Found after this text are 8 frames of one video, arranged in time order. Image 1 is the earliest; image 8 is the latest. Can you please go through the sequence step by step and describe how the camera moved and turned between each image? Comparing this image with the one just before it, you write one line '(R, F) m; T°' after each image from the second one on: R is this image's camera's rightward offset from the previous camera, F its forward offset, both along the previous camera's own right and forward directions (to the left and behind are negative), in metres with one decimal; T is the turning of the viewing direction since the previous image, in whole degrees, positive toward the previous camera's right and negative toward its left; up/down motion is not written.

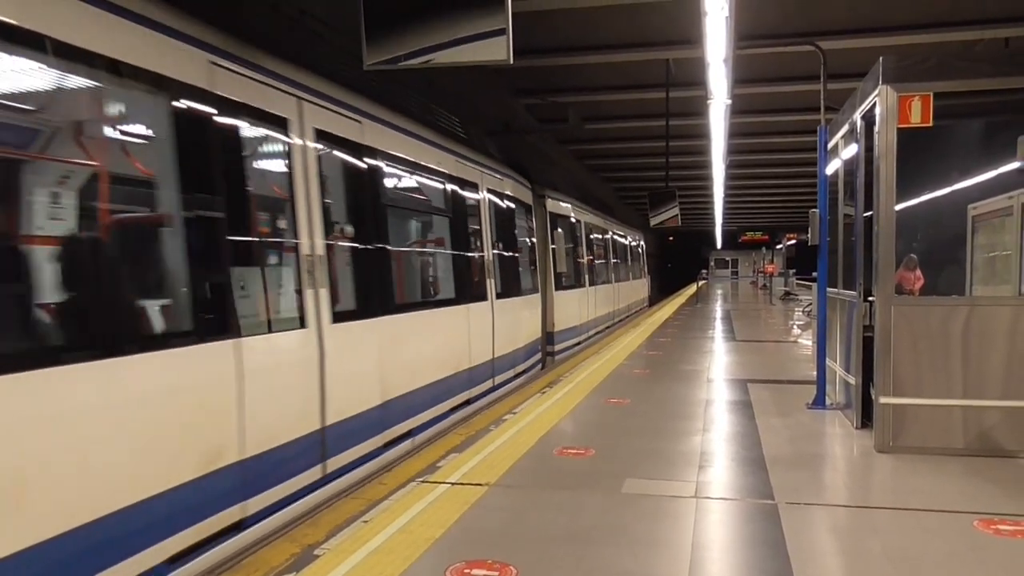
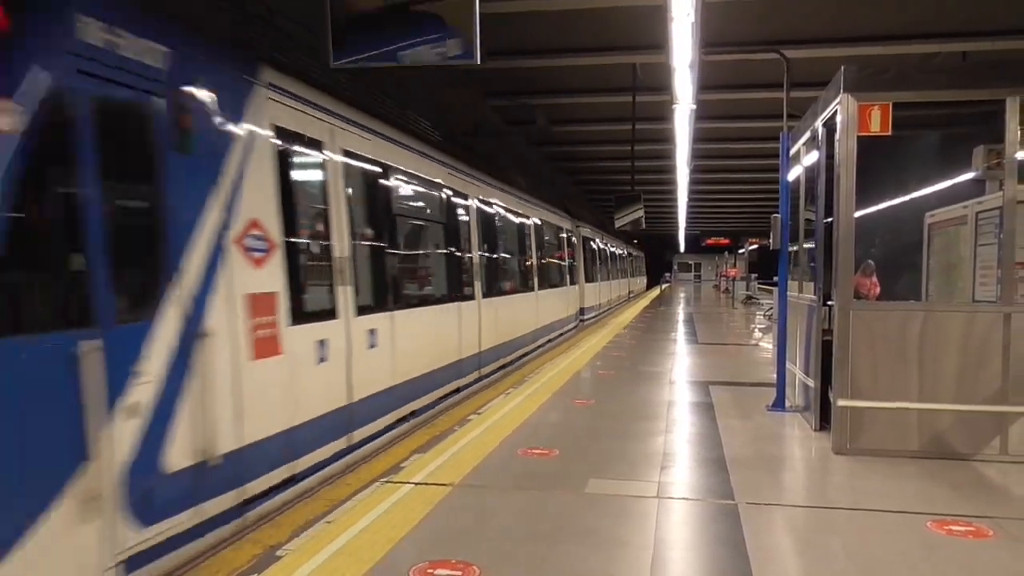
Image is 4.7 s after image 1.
(+0.1, 0.0) m; +2°
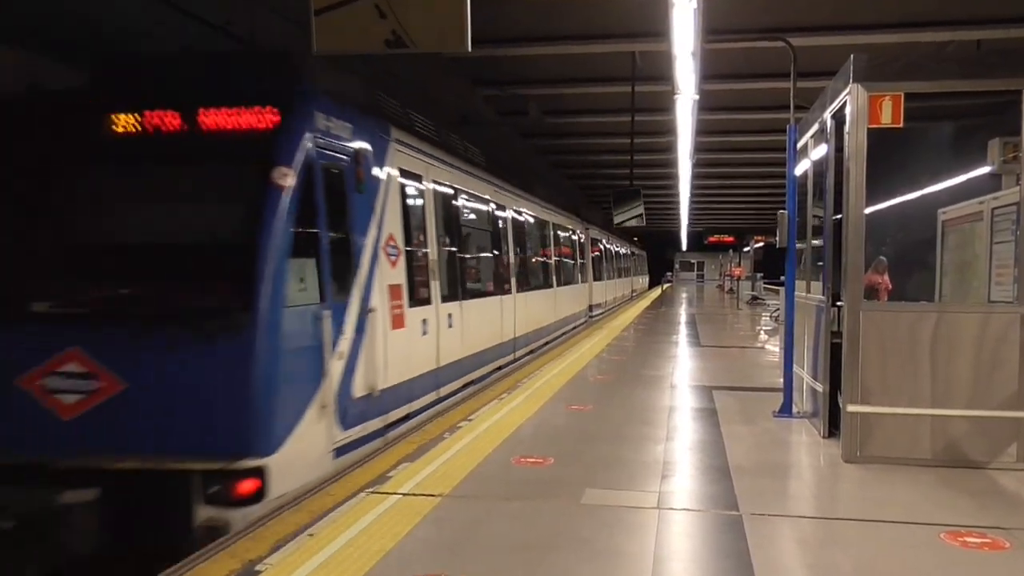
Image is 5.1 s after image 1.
(0.0, +0.3) m; 0°
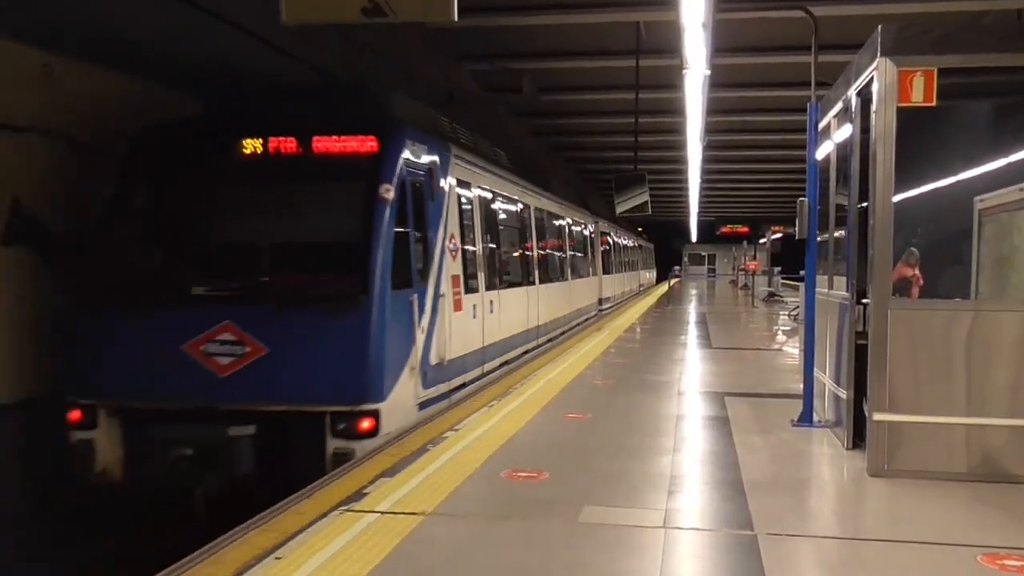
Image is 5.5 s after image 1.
(+0.1, +0.5) m; 0°
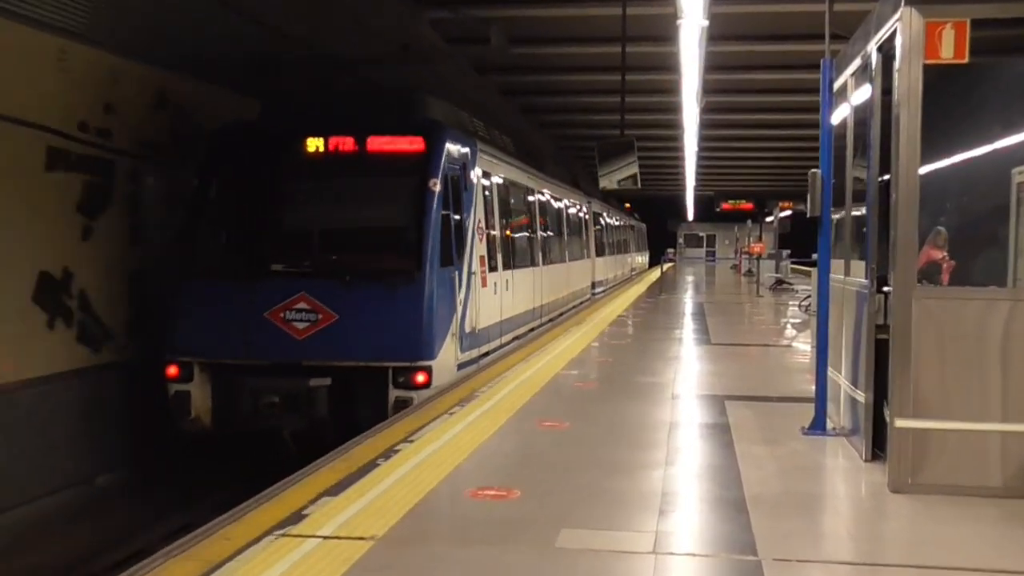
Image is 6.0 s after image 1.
(+0.1, +0.7) m; +1°
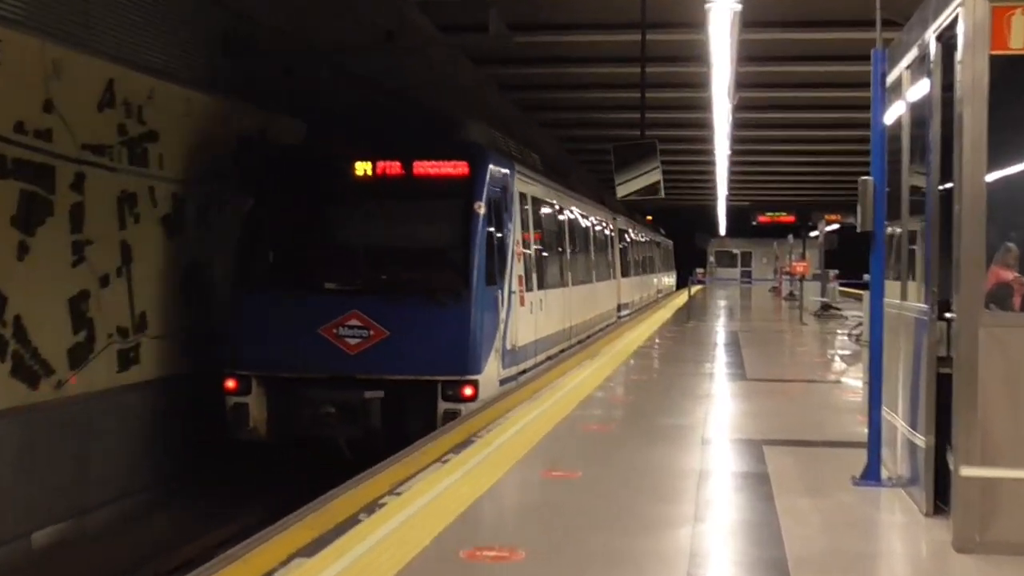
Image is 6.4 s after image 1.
(0.0, +0.6) m; 0°
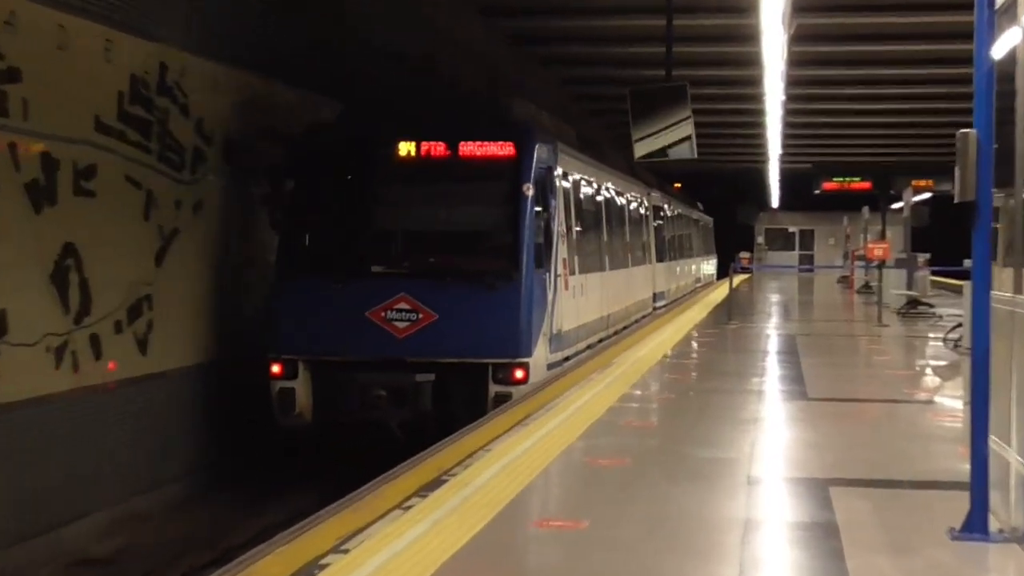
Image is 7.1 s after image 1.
(+0.2, +0.9) m; -2°
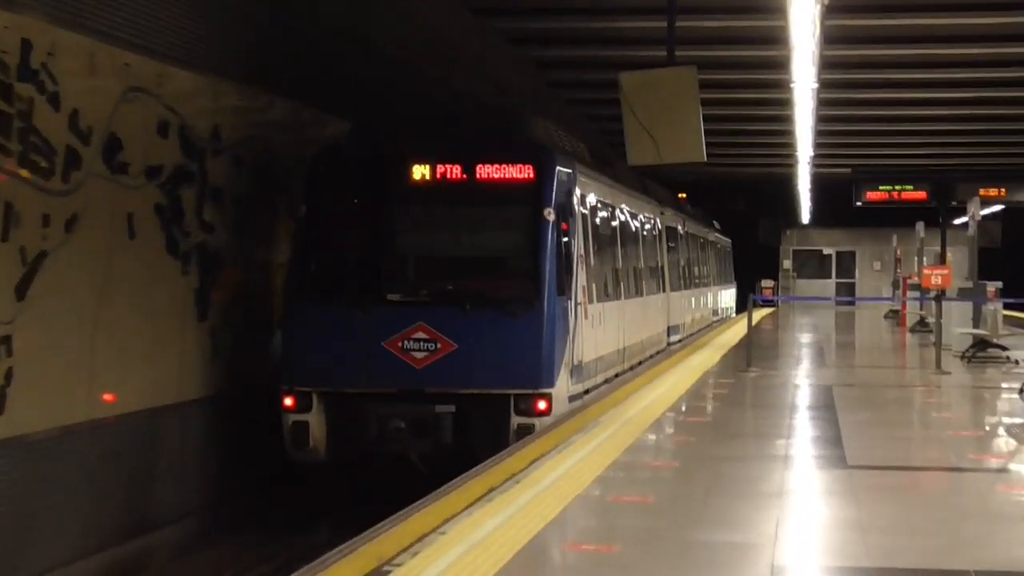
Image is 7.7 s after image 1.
(+0.1, +0.6) m; -1°
